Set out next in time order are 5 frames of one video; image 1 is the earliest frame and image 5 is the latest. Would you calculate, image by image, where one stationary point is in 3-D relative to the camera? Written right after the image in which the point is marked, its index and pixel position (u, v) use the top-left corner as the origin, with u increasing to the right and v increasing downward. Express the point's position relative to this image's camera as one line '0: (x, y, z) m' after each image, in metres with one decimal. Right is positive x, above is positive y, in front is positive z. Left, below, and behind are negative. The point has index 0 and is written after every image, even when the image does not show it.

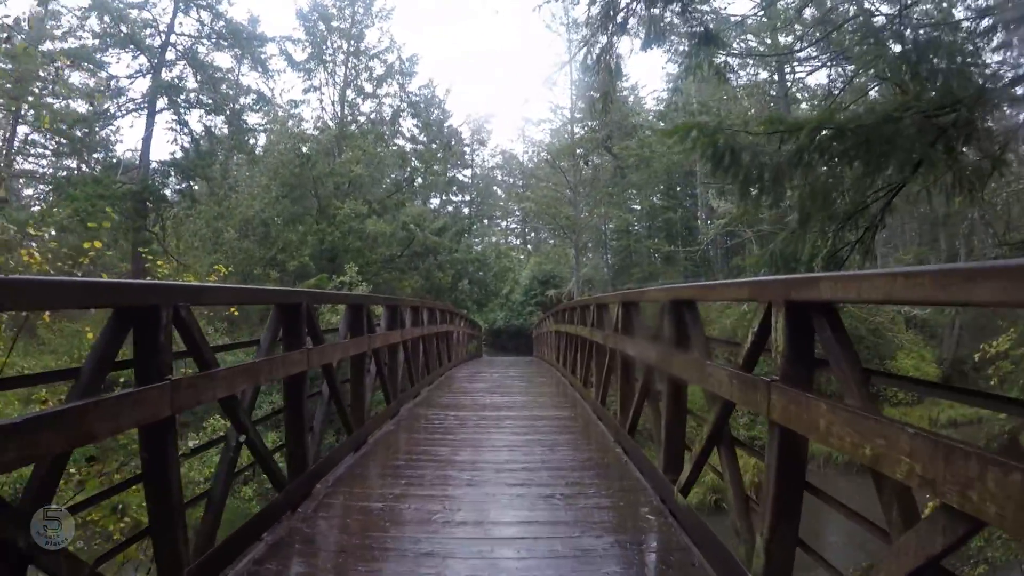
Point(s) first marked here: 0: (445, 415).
0: (-0.5, -1.0, +5.8) m
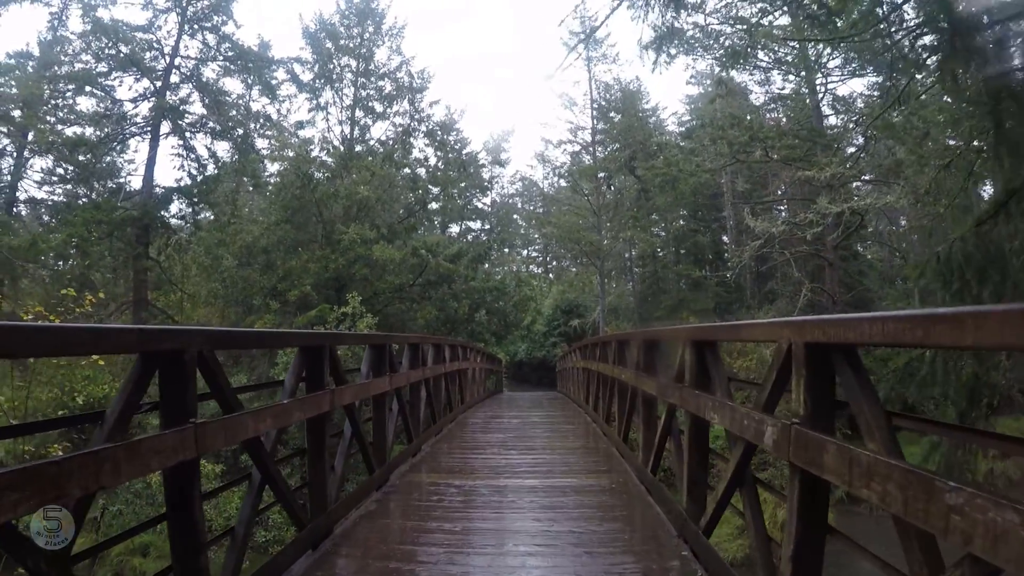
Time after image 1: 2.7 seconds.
0: (-0.4, -1.2, +4.4) m
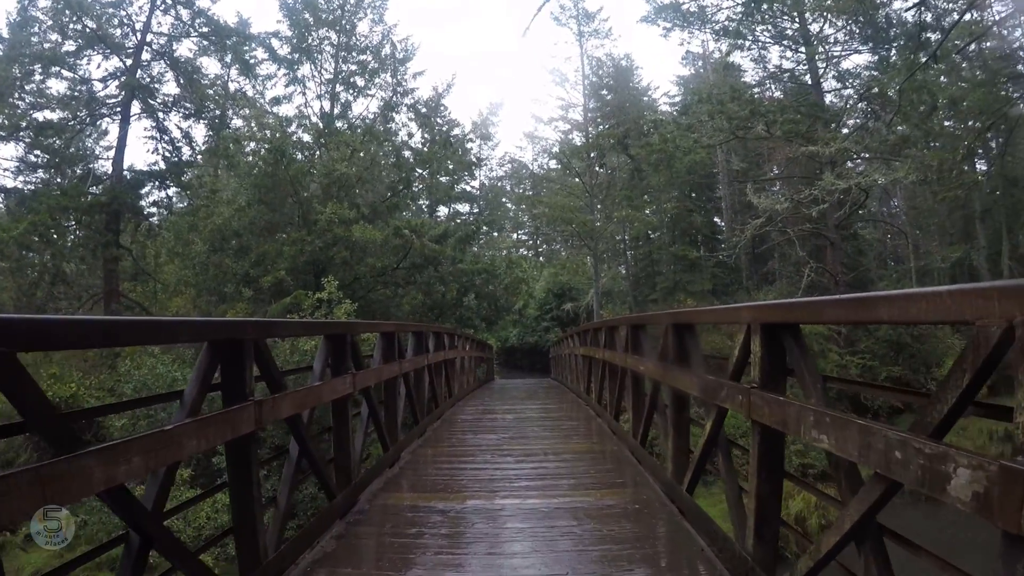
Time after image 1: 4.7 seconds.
0: (-0.4, -1.1, +3.5) m
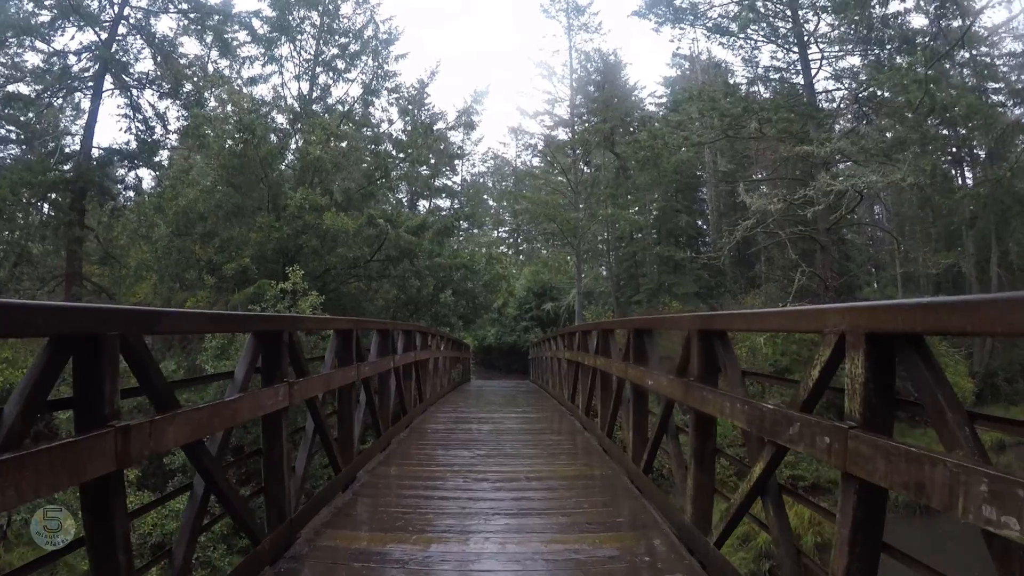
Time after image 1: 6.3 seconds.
0: (-0.5, -1.0, +2.8) m
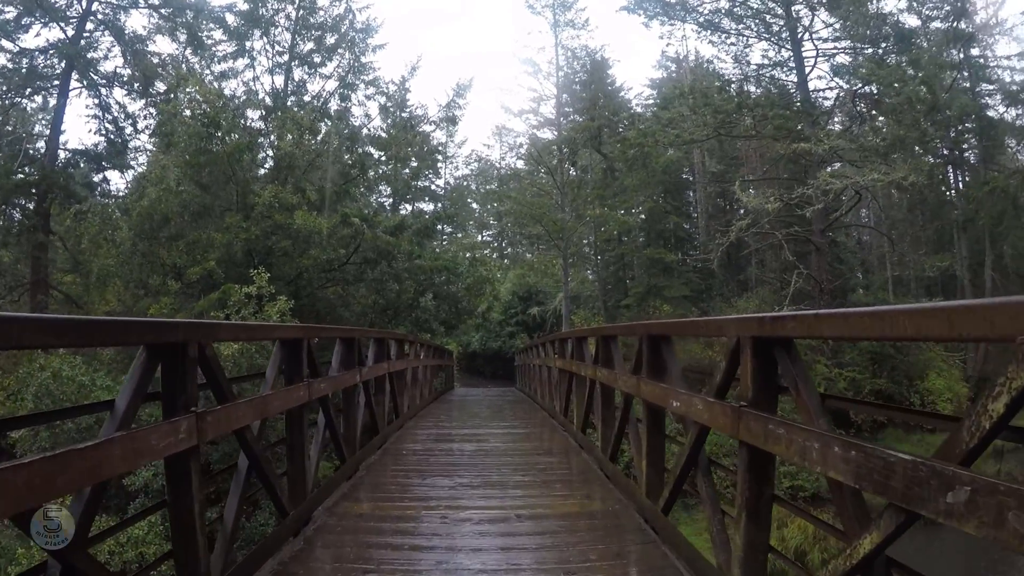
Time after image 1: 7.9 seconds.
0: (-0.5, -1.0, +2.2) m
